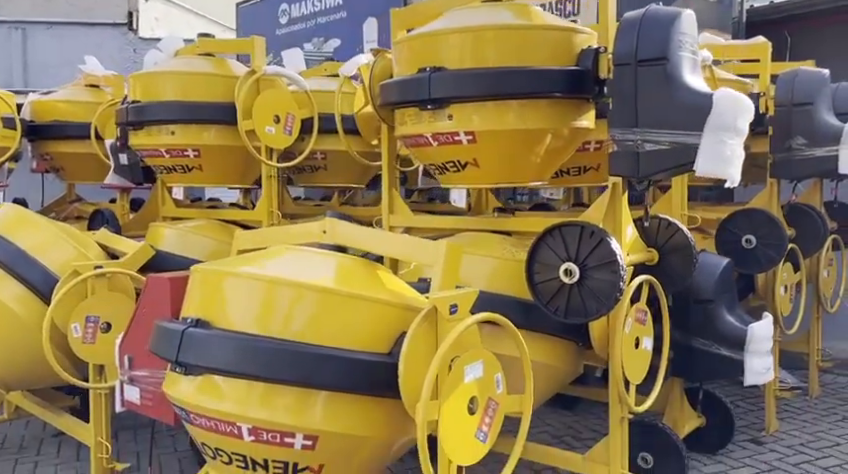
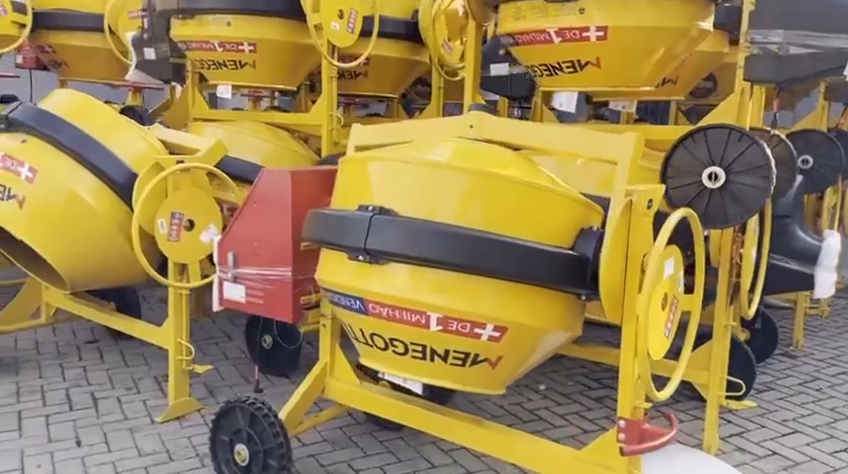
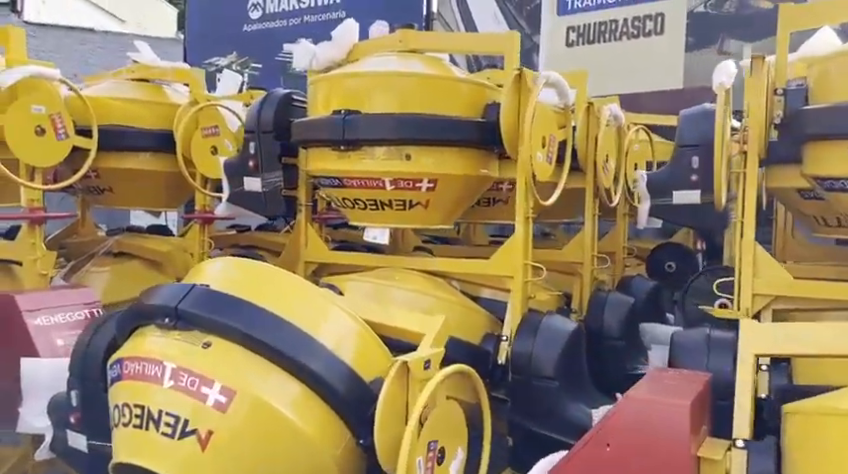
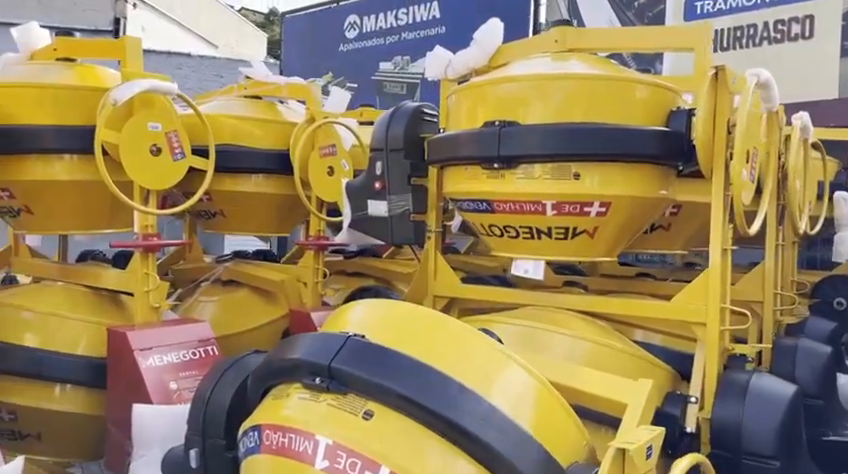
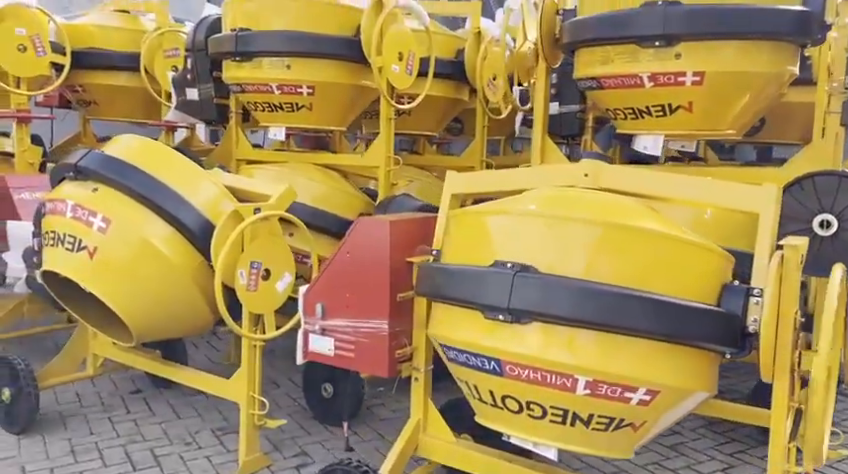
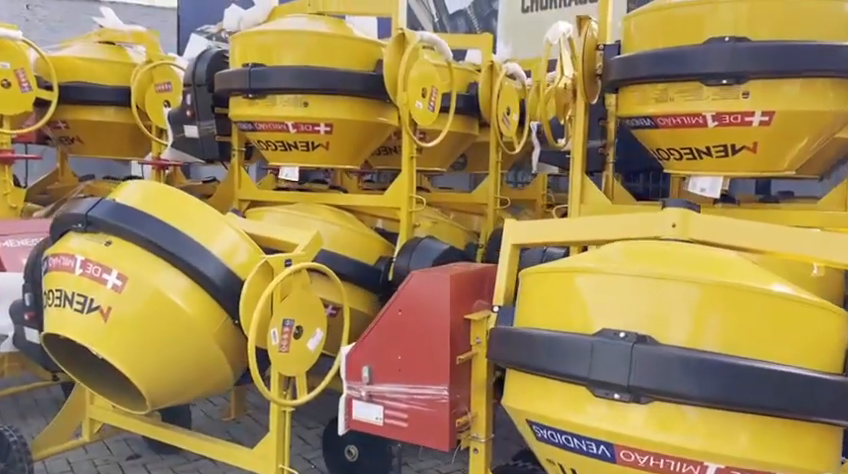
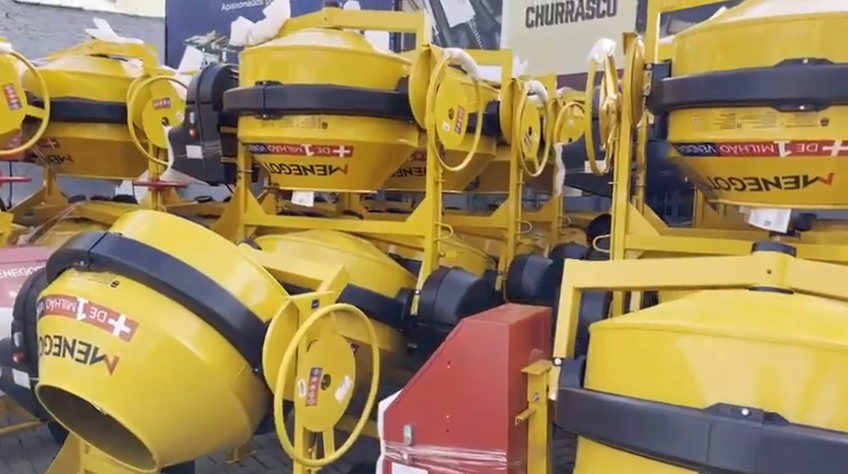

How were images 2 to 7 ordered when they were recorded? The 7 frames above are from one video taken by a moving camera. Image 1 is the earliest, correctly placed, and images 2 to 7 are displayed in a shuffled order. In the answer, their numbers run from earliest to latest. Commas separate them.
2, 5, 6, 7, 3, 4
